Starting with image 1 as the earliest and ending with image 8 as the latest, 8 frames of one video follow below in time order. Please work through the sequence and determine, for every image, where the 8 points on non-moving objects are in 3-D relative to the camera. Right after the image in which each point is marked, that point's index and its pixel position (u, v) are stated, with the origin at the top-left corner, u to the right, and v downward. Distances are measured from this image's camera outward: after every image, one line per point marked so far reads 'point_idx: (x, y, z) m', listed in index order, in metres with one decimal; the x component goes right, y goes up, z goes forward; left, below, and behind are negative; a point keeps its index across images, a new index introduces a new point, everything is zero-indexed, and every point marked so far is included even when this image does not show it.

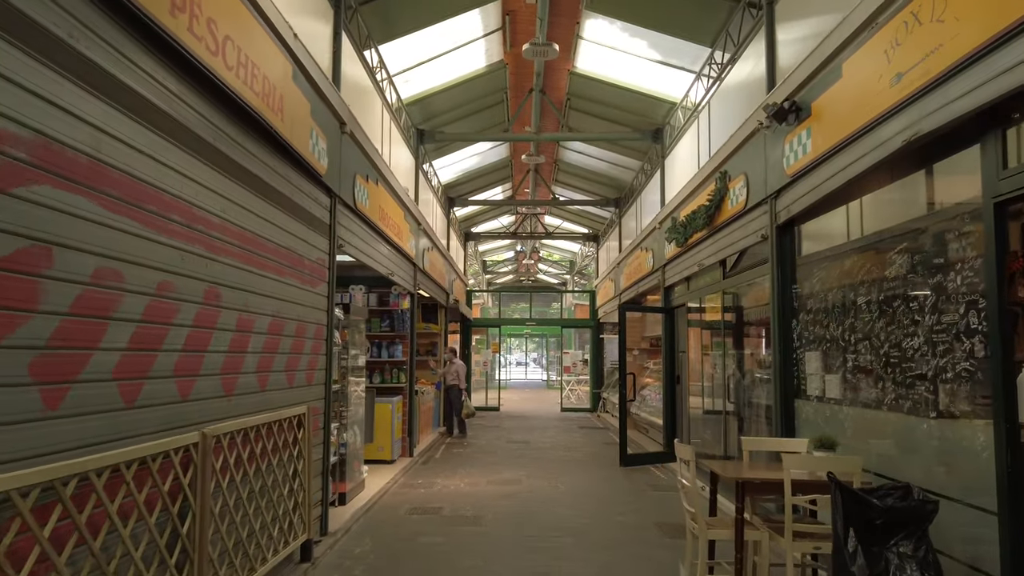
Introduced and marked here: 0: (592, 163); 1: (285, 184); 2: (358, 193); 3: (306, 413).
0: (+1.2, +1.9, +11.1) m
1: (-1.2, +0.6, +4.0) m
2: (-1.1, +0.7, +5.4) m
3: (-1.1, -0.7, +4.1) m
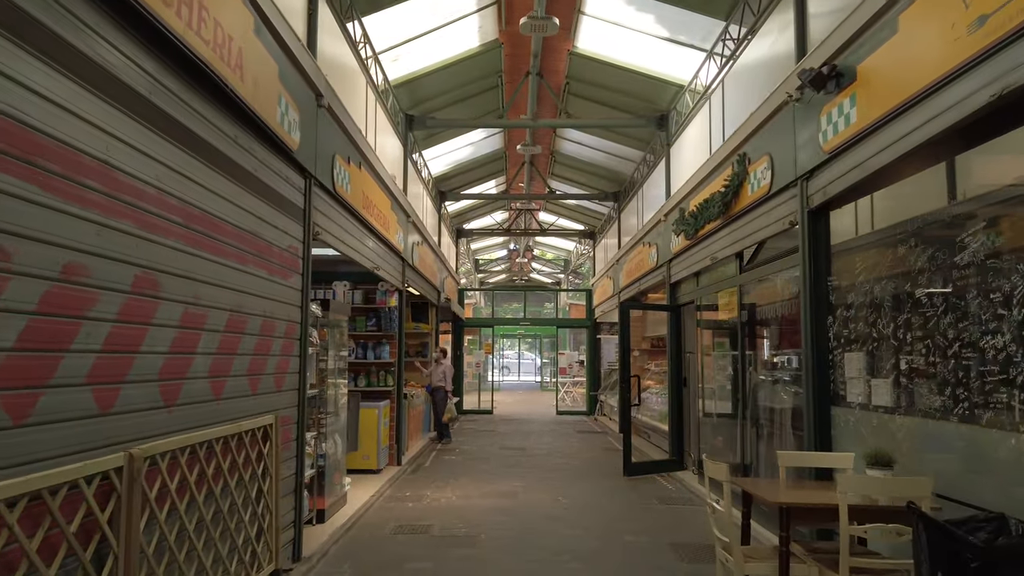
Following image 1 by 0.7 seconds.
0: (+1.1, +1.9, +10.6) m
1: (-1.2, +0.6, +3.4) m
2: (-1.1, +0.7, +4.9) m
3: (-1.1, -0.6, +3.5) m
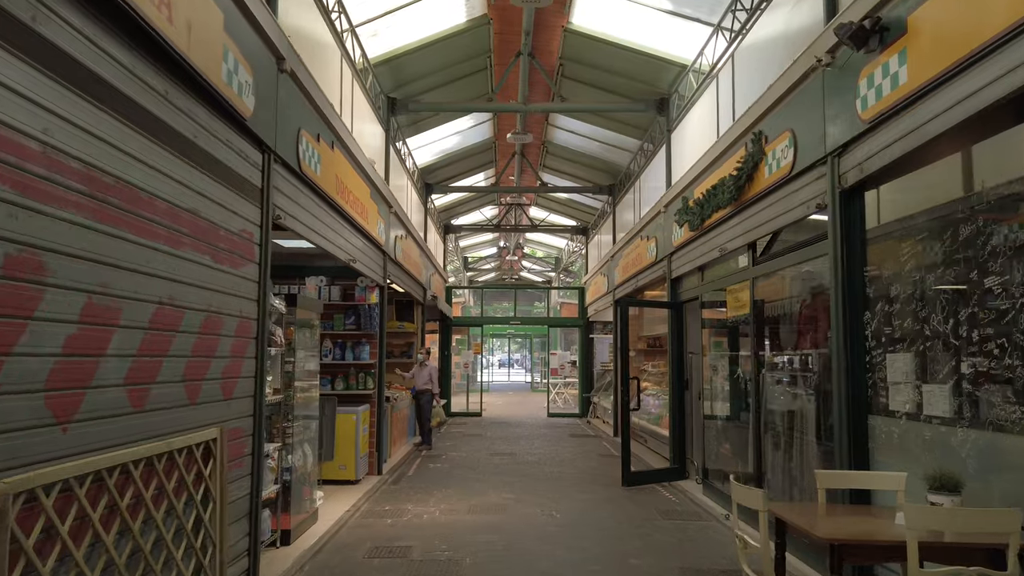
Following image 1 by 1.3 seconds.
0: (+1.0, +1.9, +10.0) m
1: (-1.2, +0.6, +2.9) m
2: (-1.2, +0.8, +4.3) m
3: (-1.2, -0.6, +3.0) m
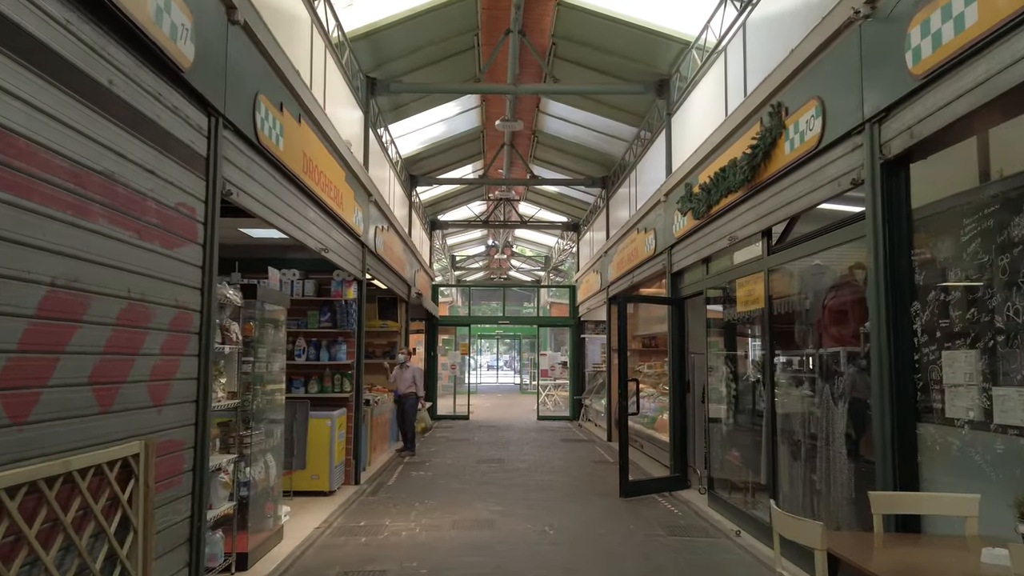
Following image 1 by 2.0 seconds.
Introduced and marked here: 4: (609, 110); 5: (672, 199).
0: (+0.8, +2.0, +9.5) m
1: (-1.3, +0.7, +2.3) m
2: (-1.3, +0.8, +3.8) m
3: (-1.2, -0.5, +2.4) m
4: (+1.1, +2.0, +8.2) m
5: (+1.4, +0.8, +6.7) m
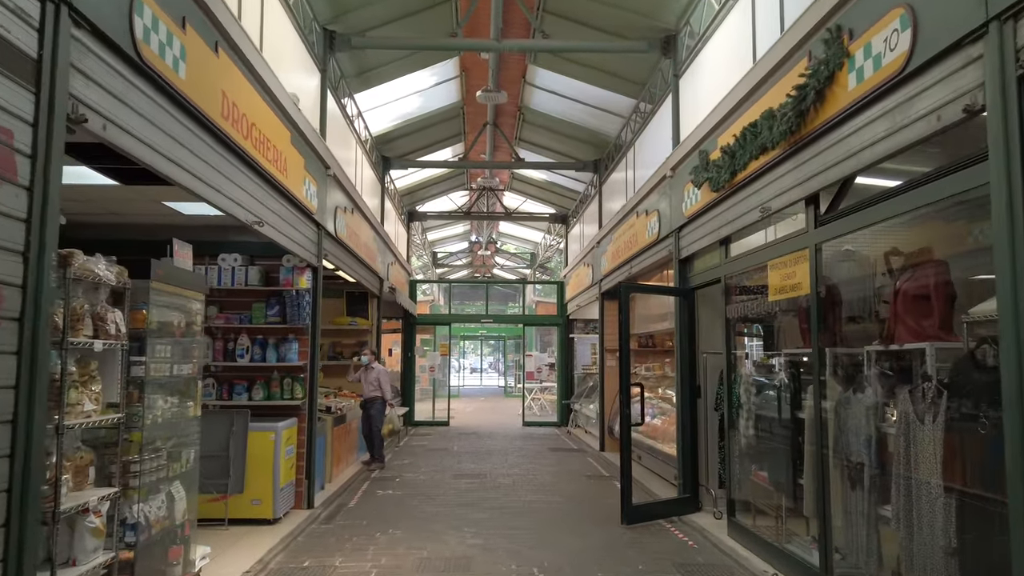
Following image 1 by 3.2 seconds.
0: (+0.7, +2.1, +8.6) m
1: (-1.3, +0.8, +1.3) m
2: (-1.3, +0.9, +2.8) m
3: (-1.3, -0.4, +1.4) m
4: (+0.9, +2.0, +7.3) m
5: (+1.3, +0.9, +5.7) m
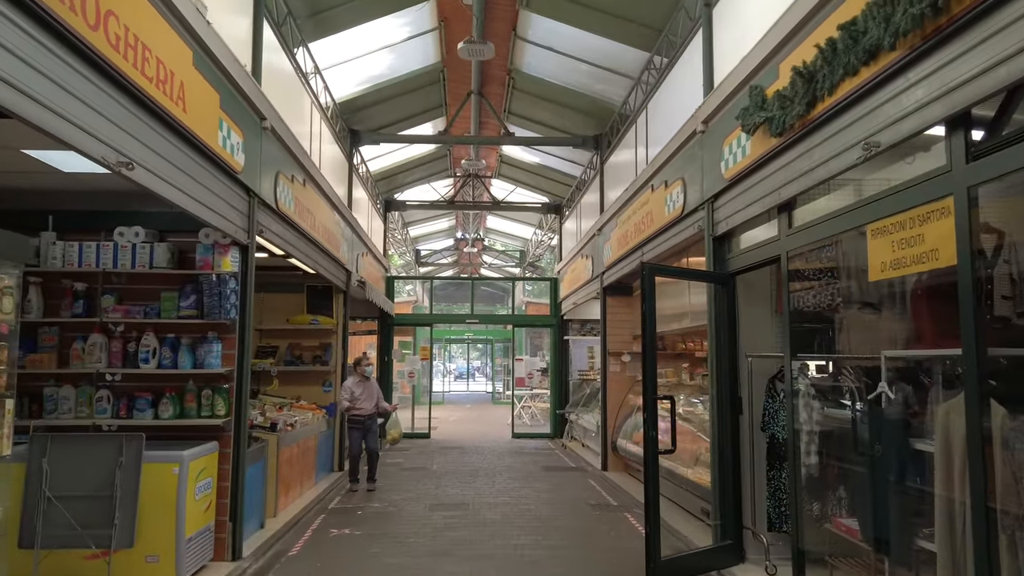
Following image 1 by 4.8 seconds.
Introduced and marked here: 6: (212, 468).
0: (+0.5, +2.1, +7.3) m
1: (-1.3, +0.9, 0.0) m
2: (-1.4, +1.0, +1.4) m
3: (-1.3, -0.3, +0.1) m
4: (+0.8, +2.1, +6.0) m
5: (+1.2, +1.0, +4.5) m
6: (-1.7, -1.0, +4.1) m
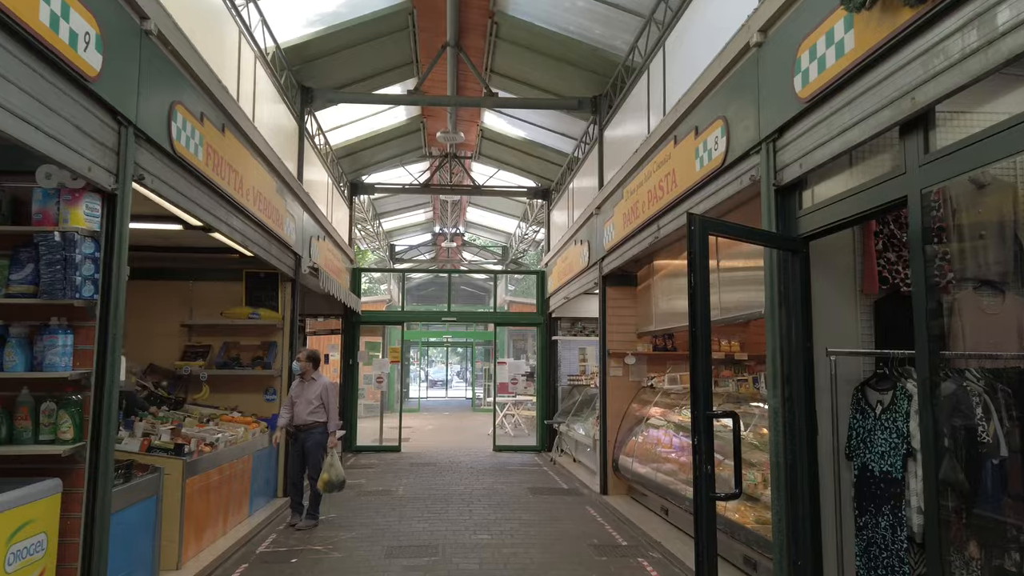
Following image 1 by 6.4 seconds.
0: (+0.4, +2.2, +6.0) m
1: (-1.3, +1.1, -1.3) m
2: (-1.3, +1.2, +0.1) m
3: (-1.2, -0.2, -1.2) m
4: (+0.7, +2.2, +4.7) m
5: (+1.2, +1.1, +3.2) m
6: (-1.7, -0.9, +2.7) m
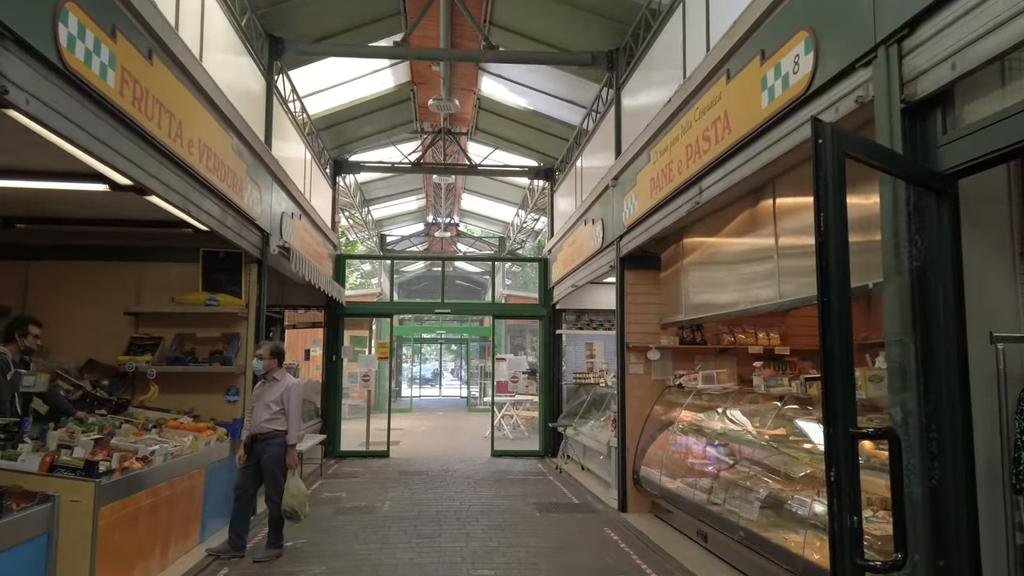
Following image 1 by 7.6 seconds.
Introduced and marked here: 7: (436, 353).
0: (+0.4, +2.4, +5.0) m
1: (-1.2, +1.2, -2.3) m
2: (-1.3, +1.3, -0.9) m
3: (-1.1, 0.0, -2.2) m
4: (+0.7, +2.4, +3.8) m
5: (+1.2, +1.2, +2.2) m
6: (-1.7, -0.7, +1.8) m
7: (-2.0, -1.7, +19.6) m
